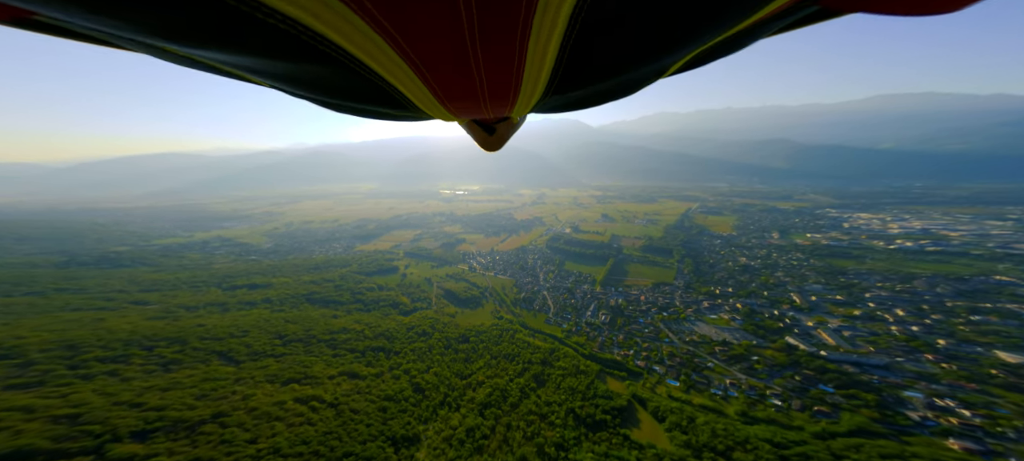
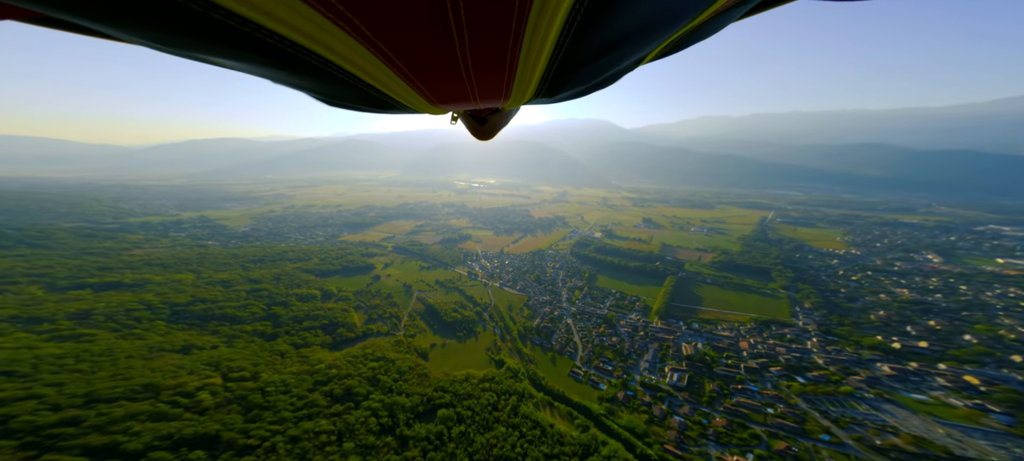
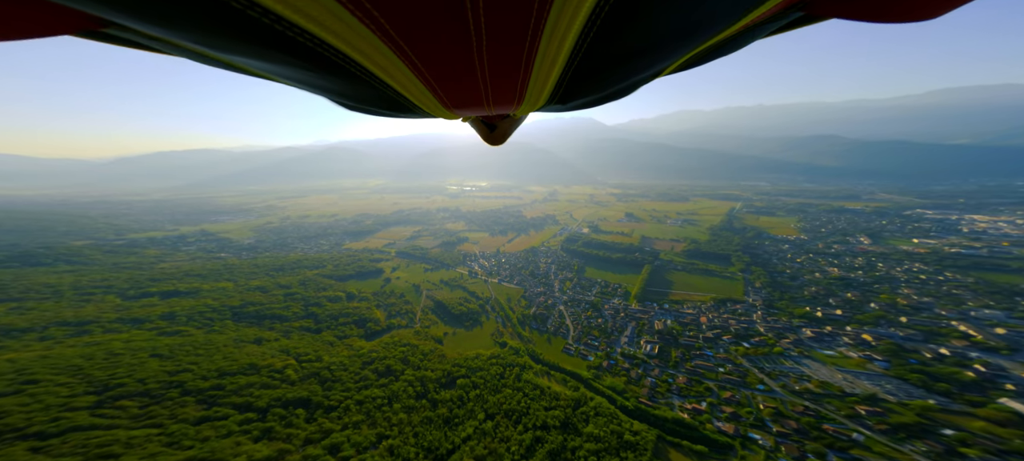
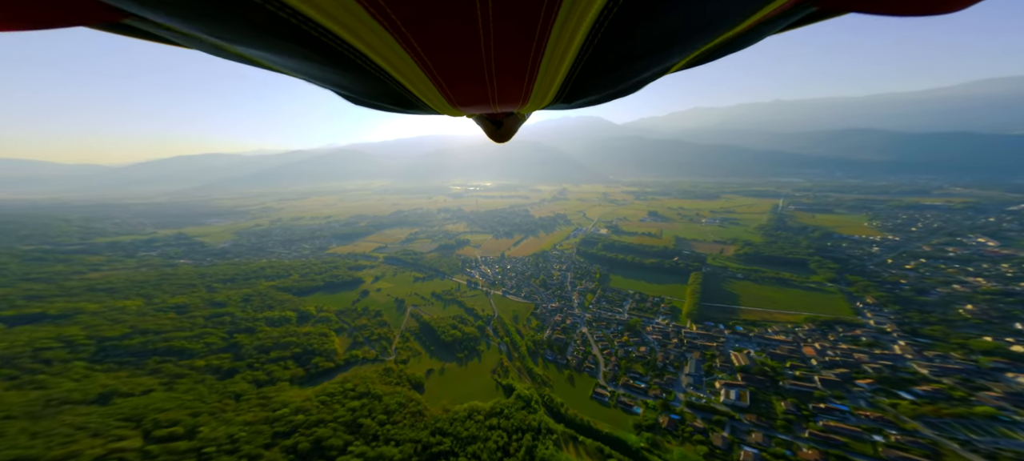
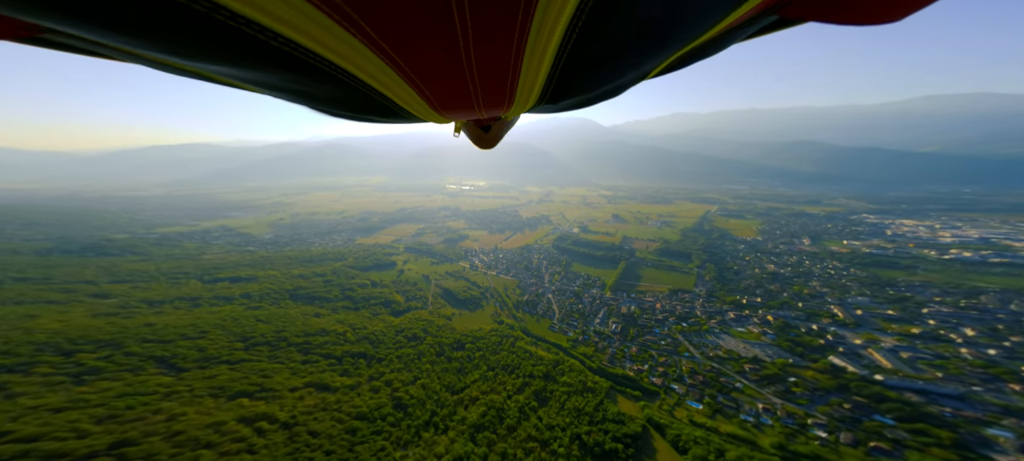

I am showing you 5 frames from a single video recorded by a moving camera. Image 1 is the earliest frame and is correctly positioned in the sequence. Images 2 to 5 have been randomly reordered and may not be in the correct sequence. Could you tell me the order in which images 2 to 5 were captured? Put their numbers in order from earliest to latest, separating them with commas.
5, 3, 2, 4
